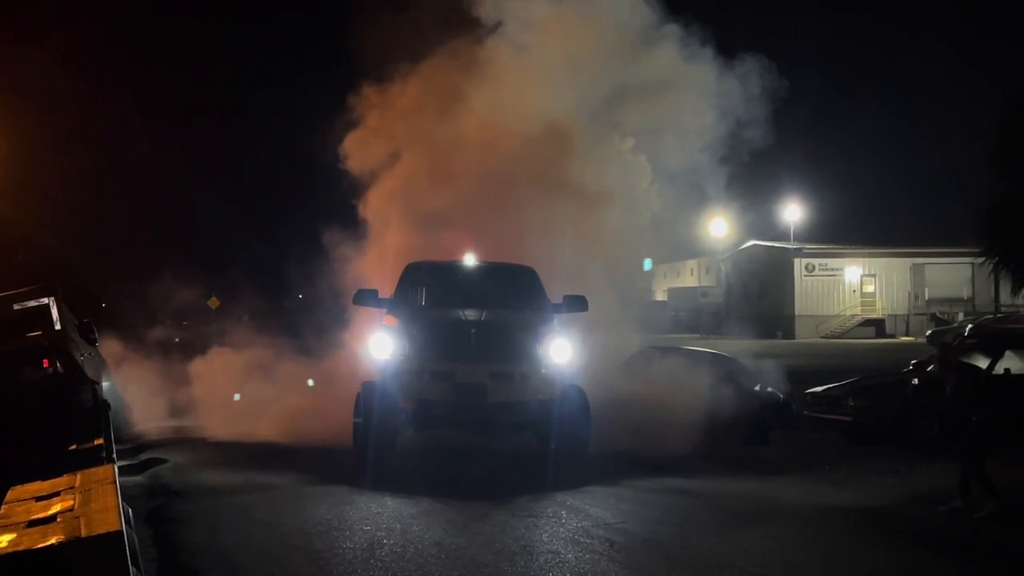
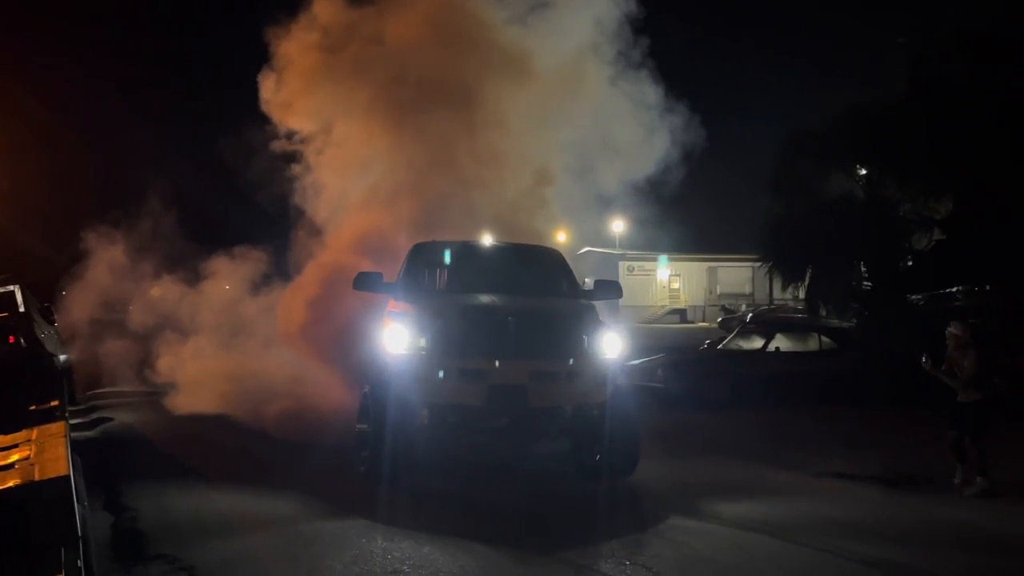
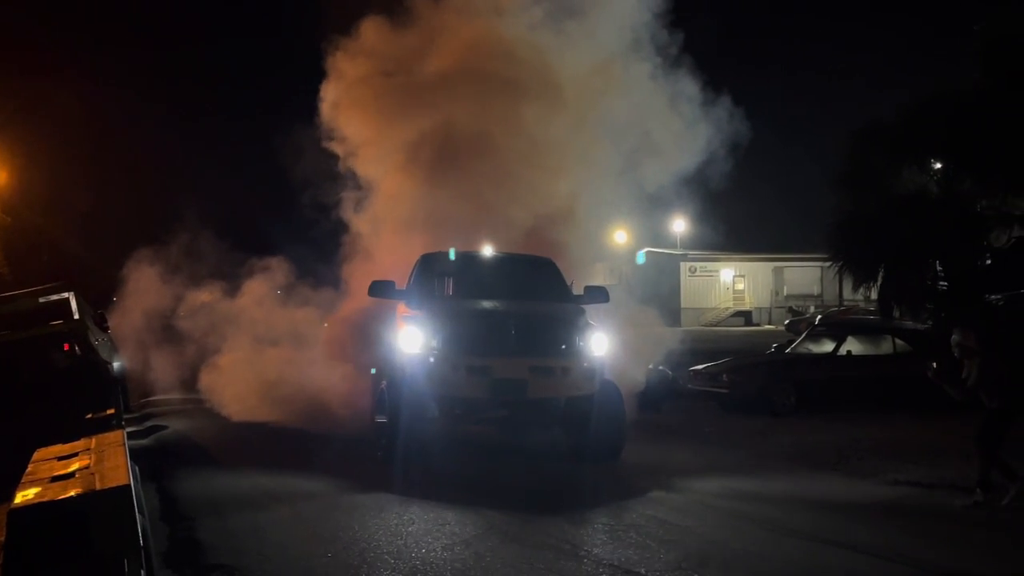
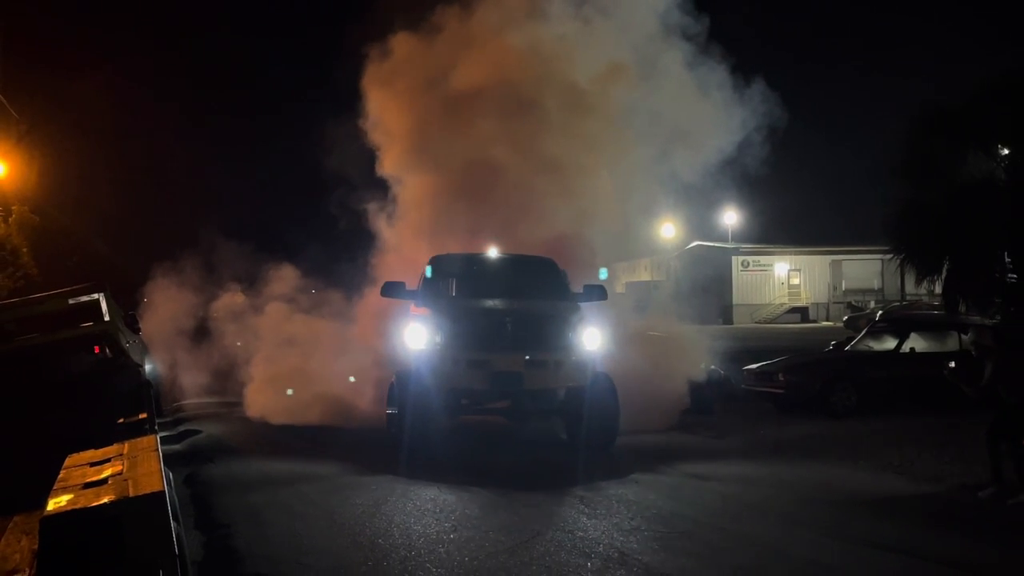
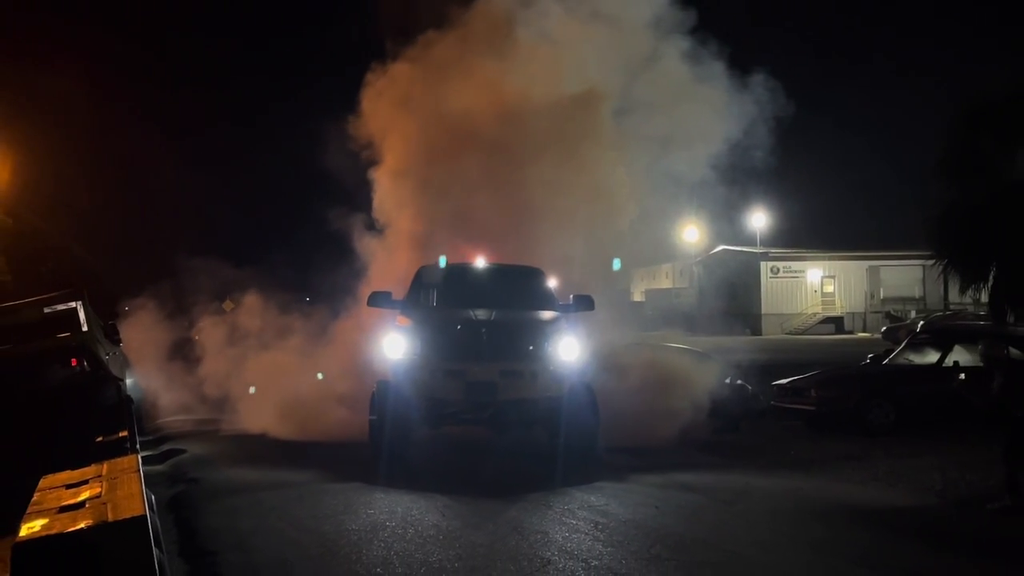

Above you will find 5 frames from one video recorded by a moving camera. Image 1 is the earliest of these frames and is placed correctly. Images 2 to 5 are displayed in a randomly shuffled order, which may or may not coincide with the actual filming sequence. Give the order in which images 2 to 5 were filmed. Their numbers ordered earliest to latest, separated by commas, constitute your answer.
5, 4, 3, 2
